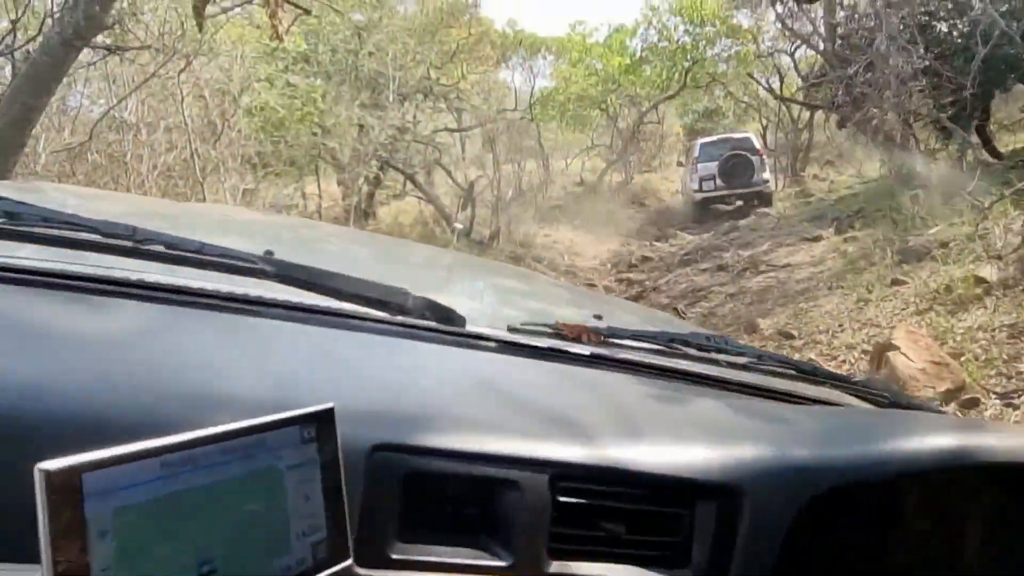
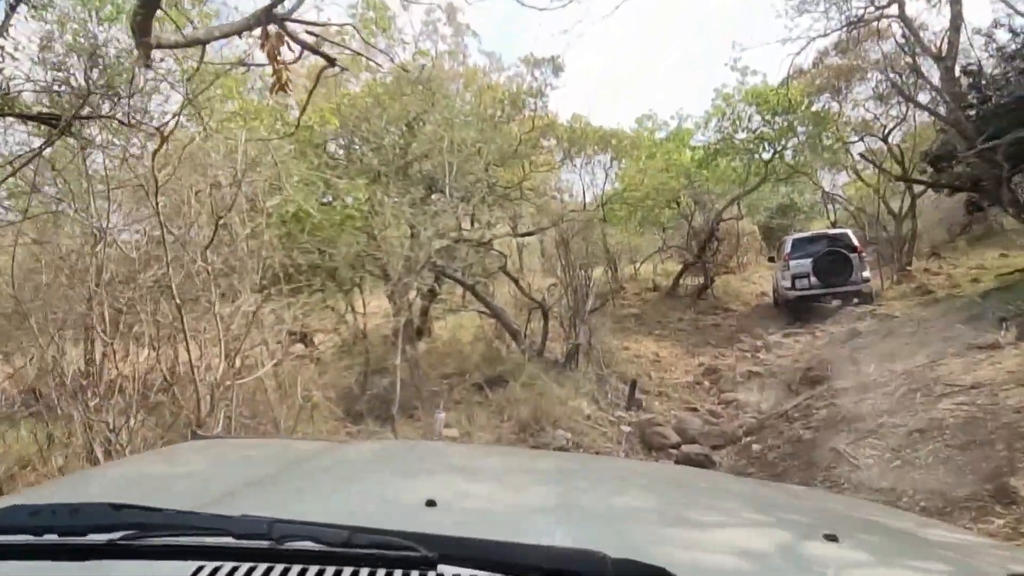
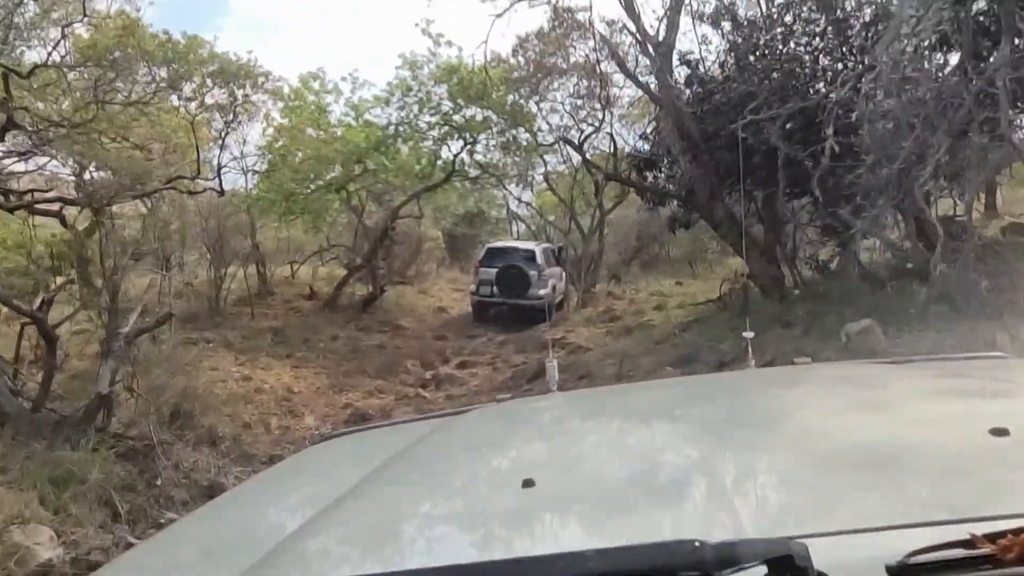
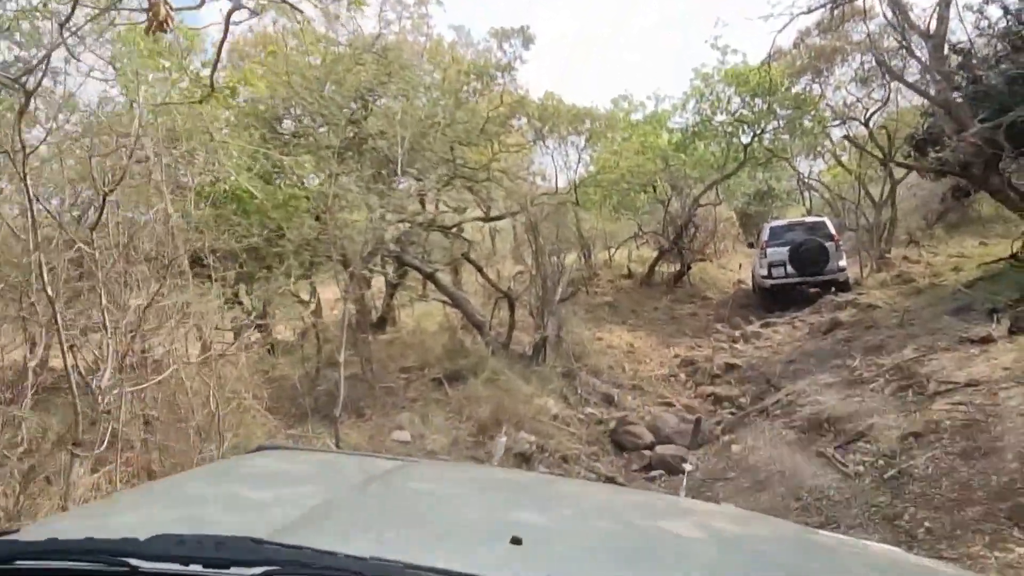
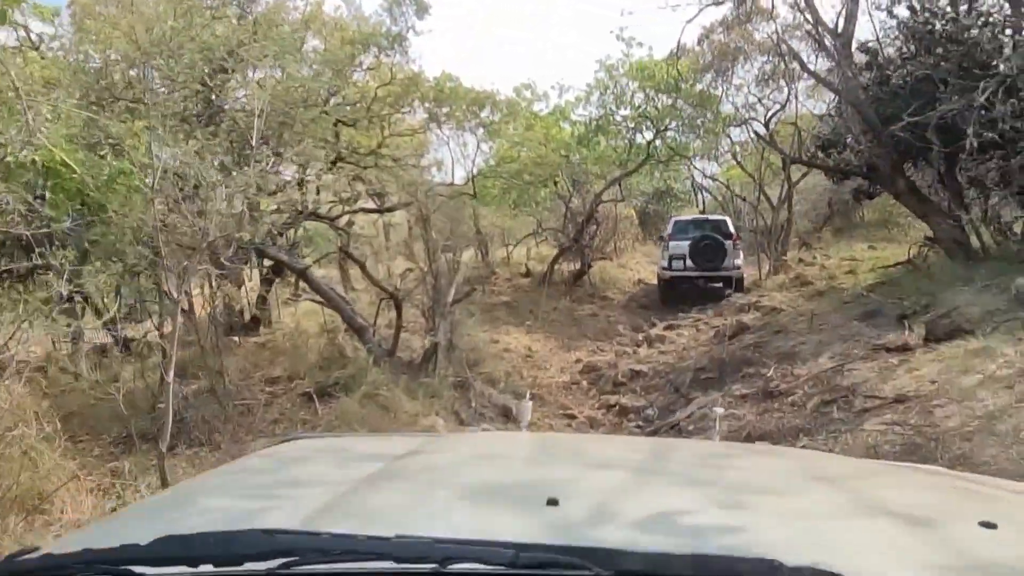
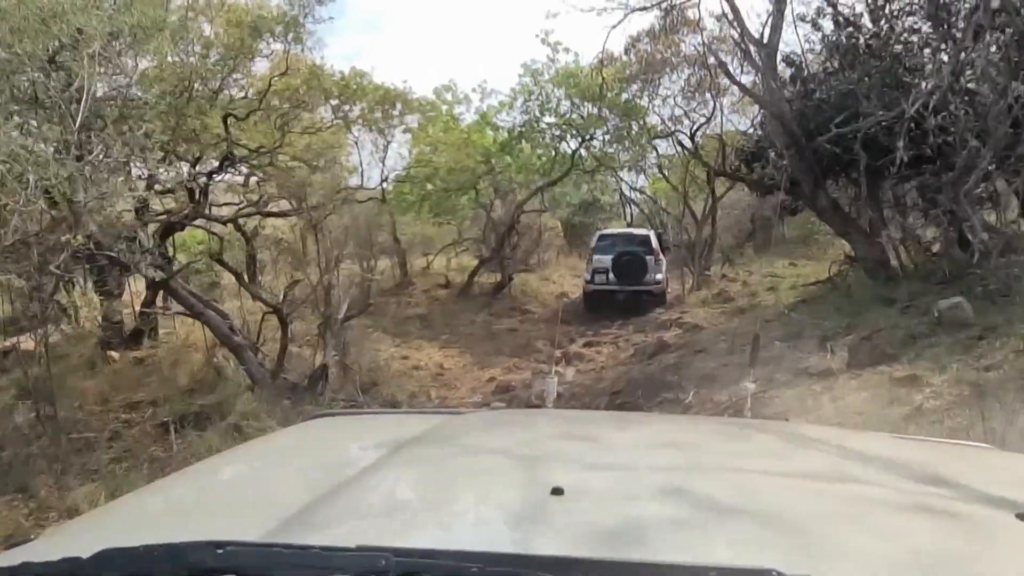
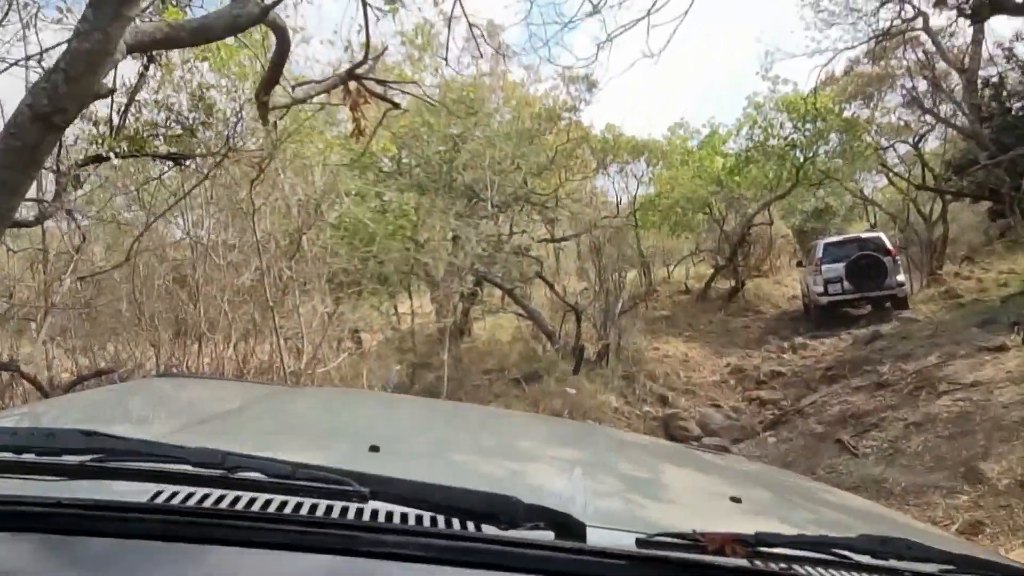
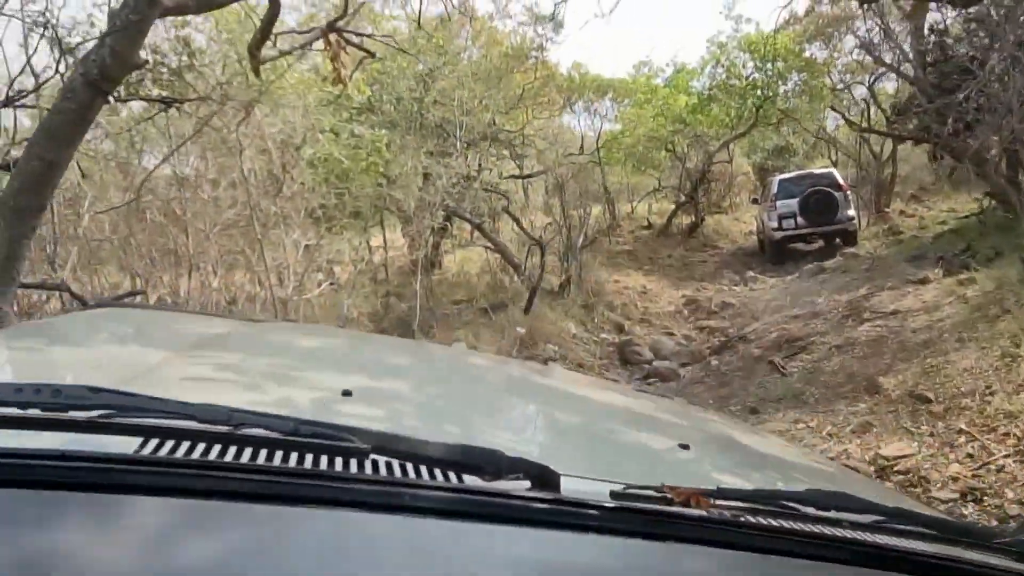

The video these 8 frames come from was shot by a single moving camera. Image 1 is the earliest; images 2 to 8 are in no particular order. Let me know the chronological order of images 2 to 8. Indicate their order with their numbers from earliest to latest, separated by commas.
8, 7, 2, 4, 5, 6, 3
